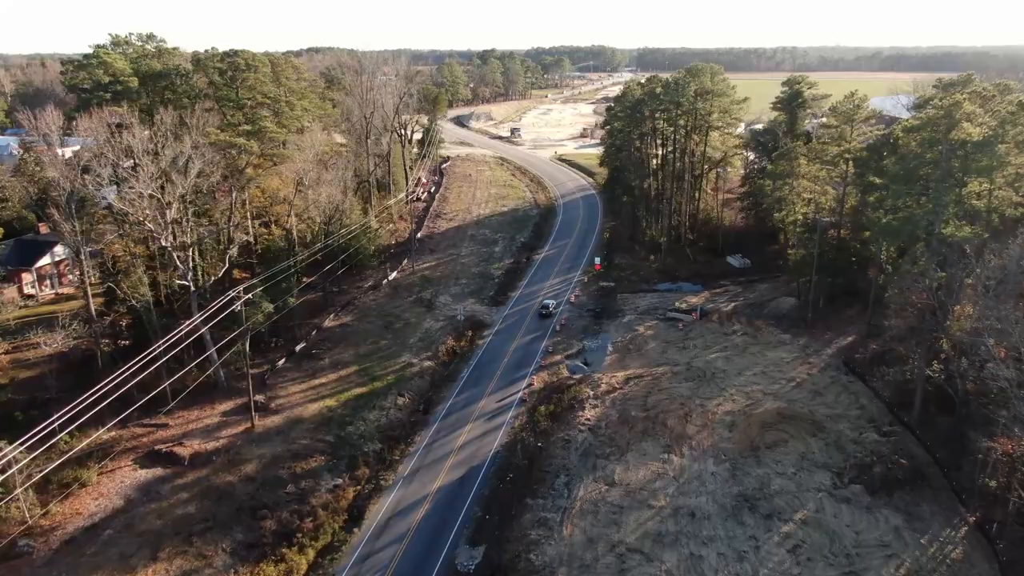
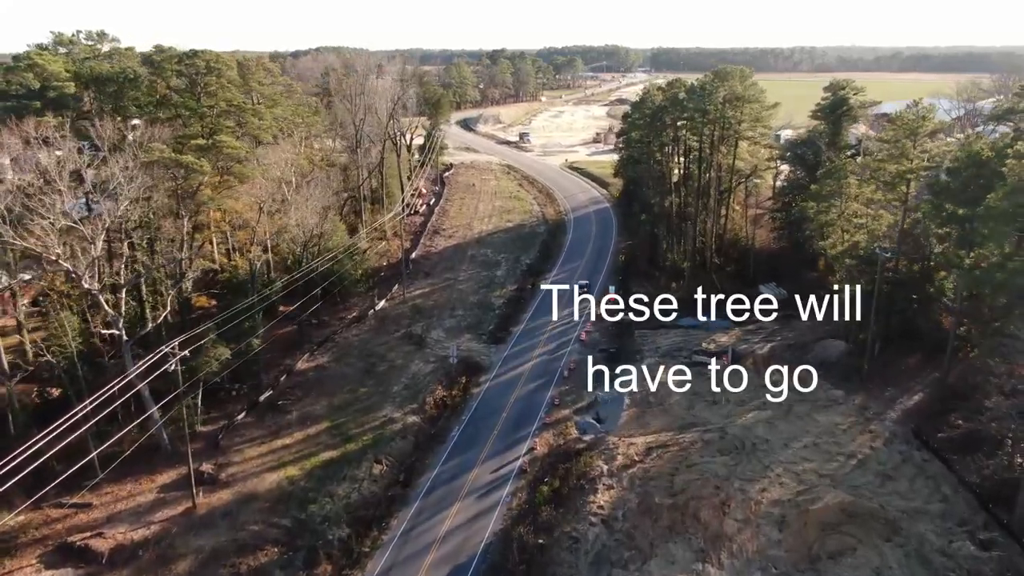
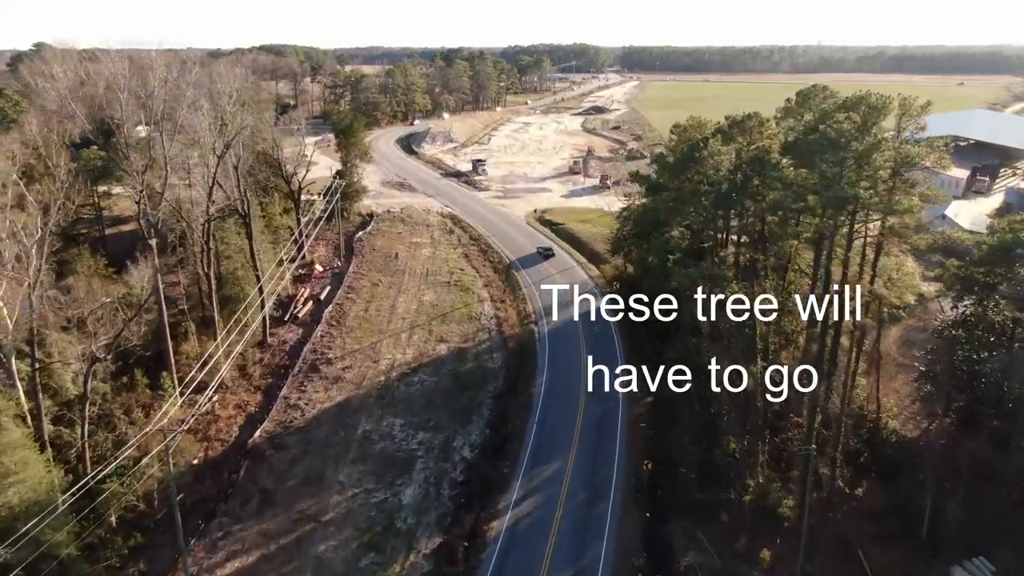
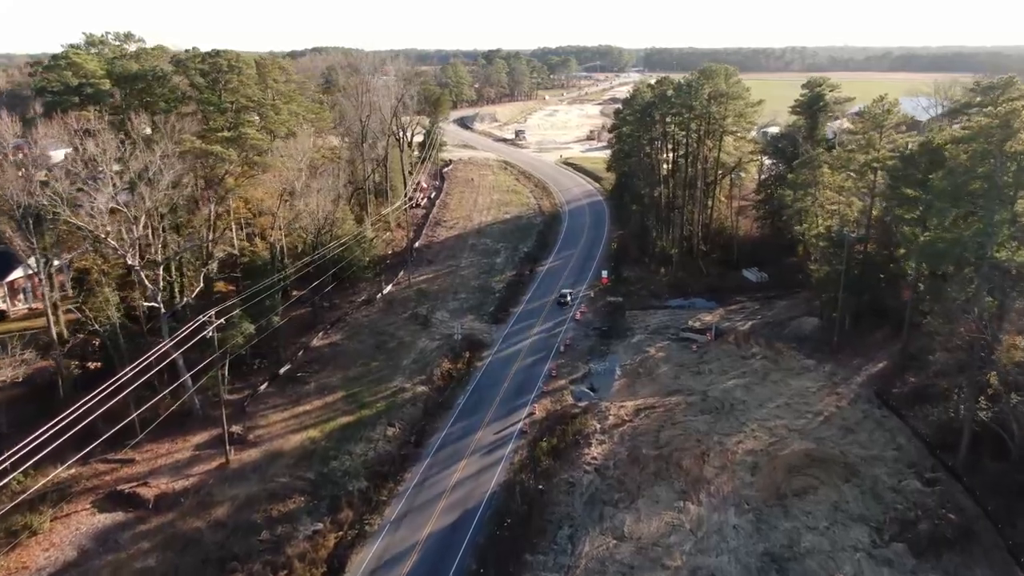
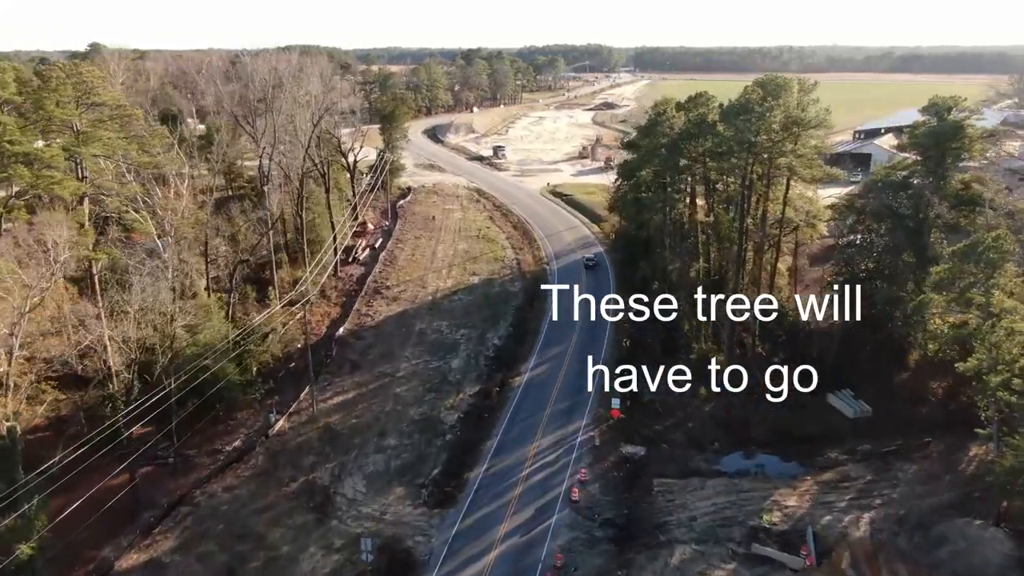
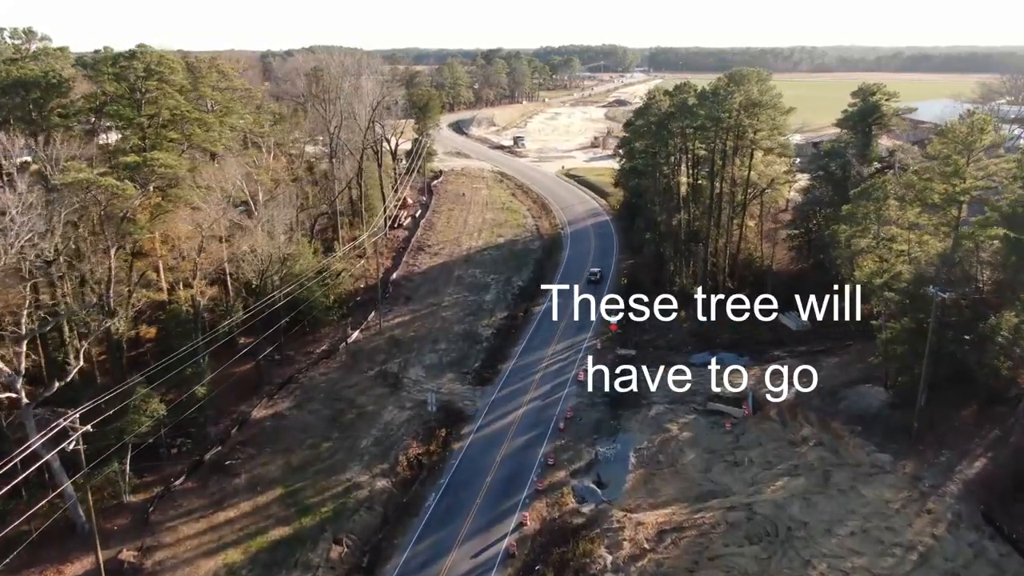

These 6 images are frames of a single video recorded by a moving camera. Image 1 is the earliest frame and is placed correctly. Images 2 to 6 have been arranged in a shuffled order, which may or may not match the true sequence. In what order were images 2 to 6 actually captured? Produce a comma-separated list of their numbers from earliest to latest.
4, 2, 6, 5, 3
